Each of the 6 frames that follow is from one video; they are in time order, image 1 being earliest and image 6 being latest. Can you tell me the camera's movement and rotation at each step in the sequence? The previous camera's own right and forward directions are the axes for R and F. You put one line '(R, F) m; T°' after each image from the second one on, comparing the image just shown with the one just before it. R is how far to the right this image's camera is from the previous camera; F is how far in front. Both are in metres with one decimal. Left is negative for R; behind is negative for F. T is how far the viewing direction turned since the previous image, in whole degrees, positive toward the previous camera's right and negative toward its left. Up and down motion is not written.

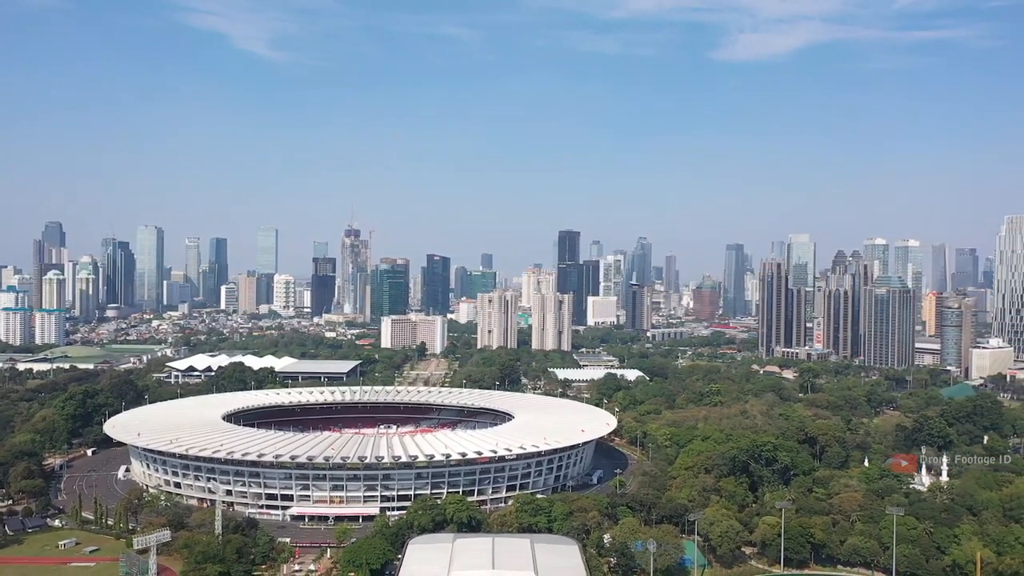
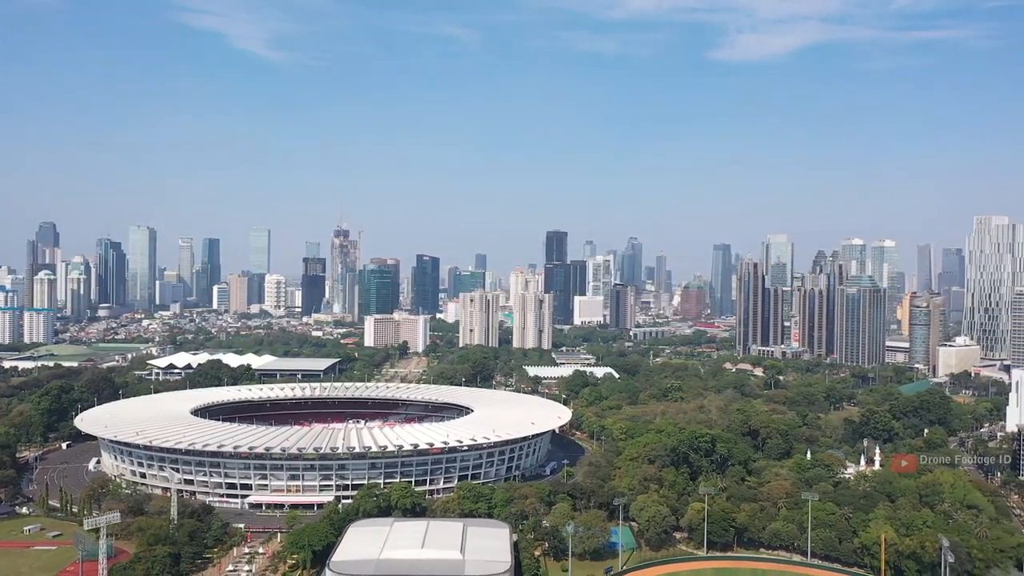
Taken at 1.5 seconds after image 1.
(+3.1, -2.4) m; 0°
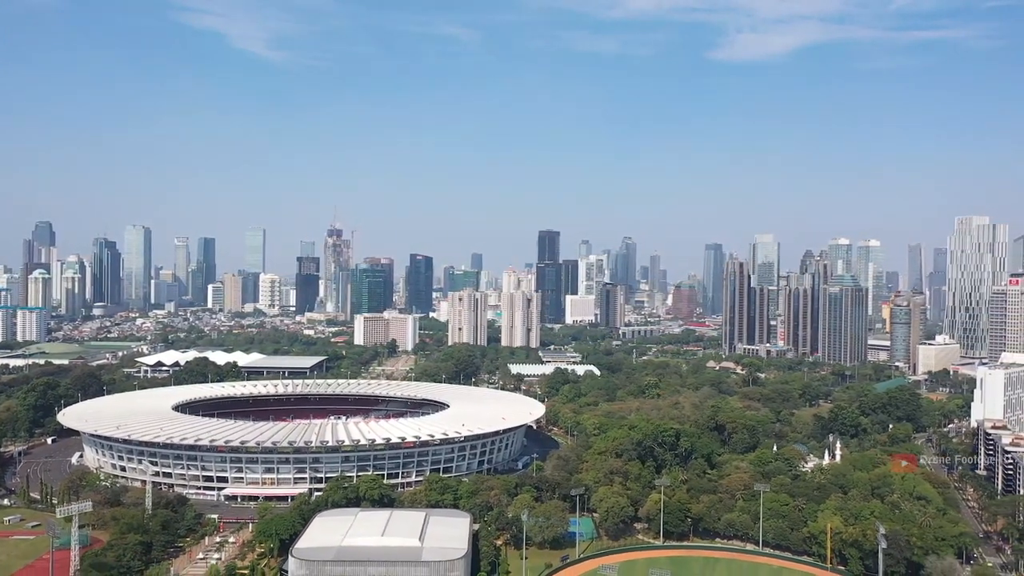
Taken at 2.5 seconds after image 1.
(+1.9, -1.5) m; 0°
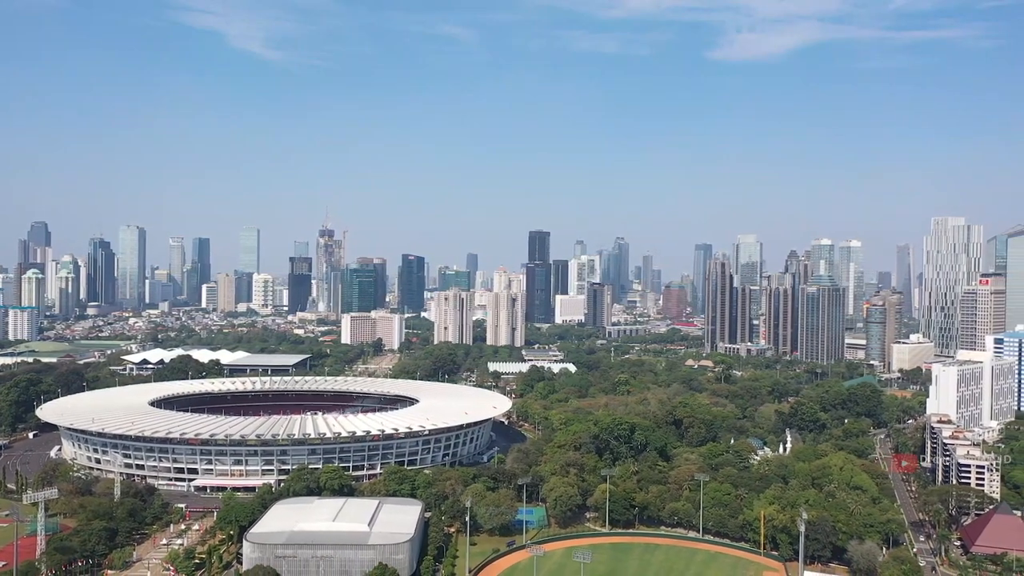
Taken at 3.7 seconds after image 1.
(+2.6, -2.1) m; 0°
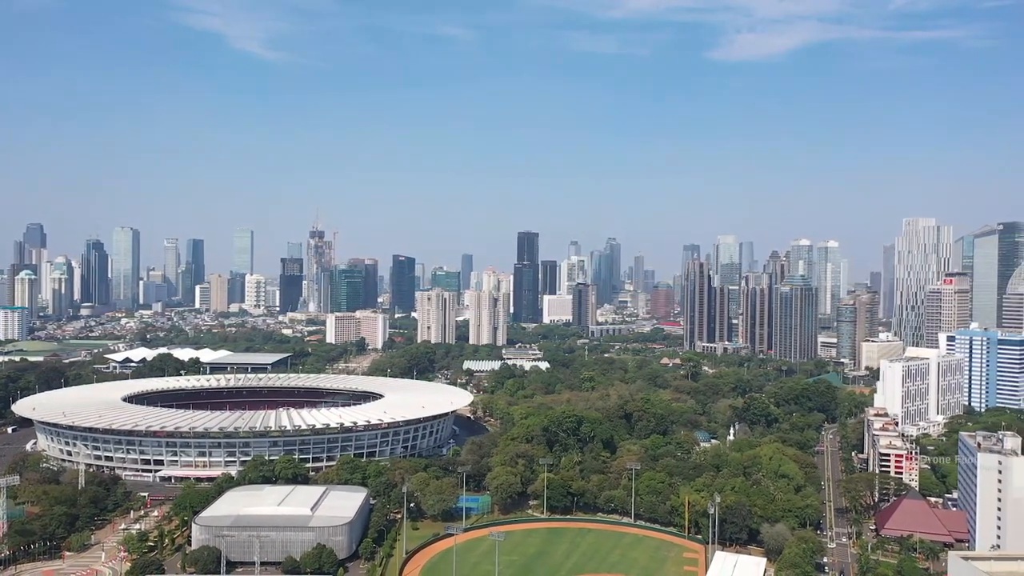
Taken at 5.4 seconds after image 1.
(+3.4, -2.6) m; 0°
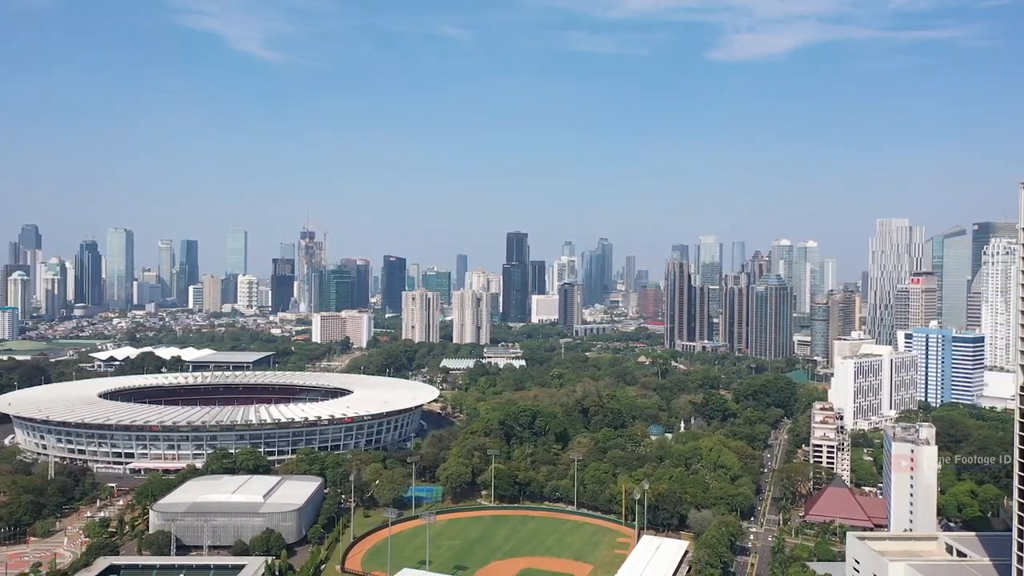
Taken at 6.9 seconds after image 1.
(+3.1, -2.4) m; 0°
